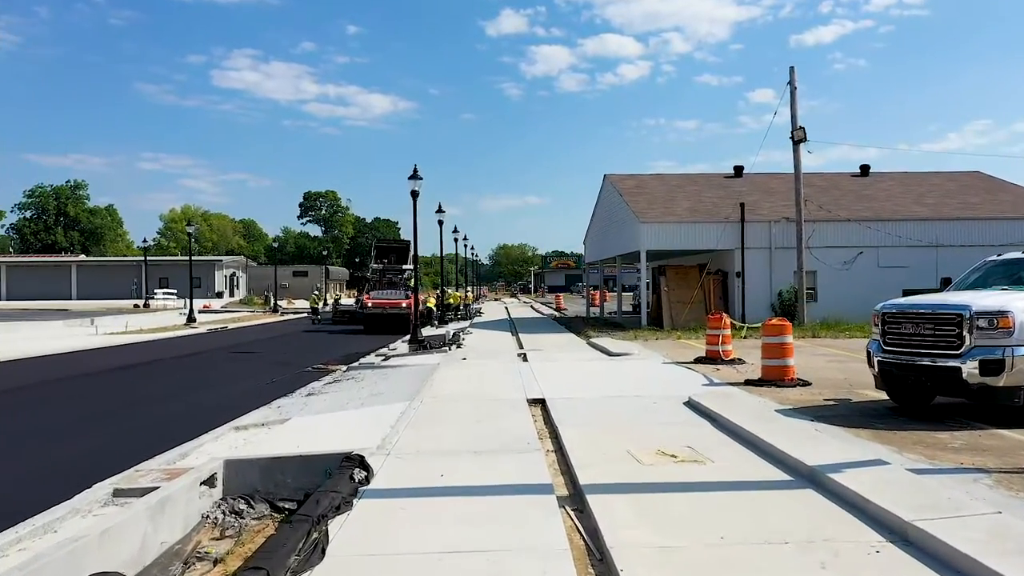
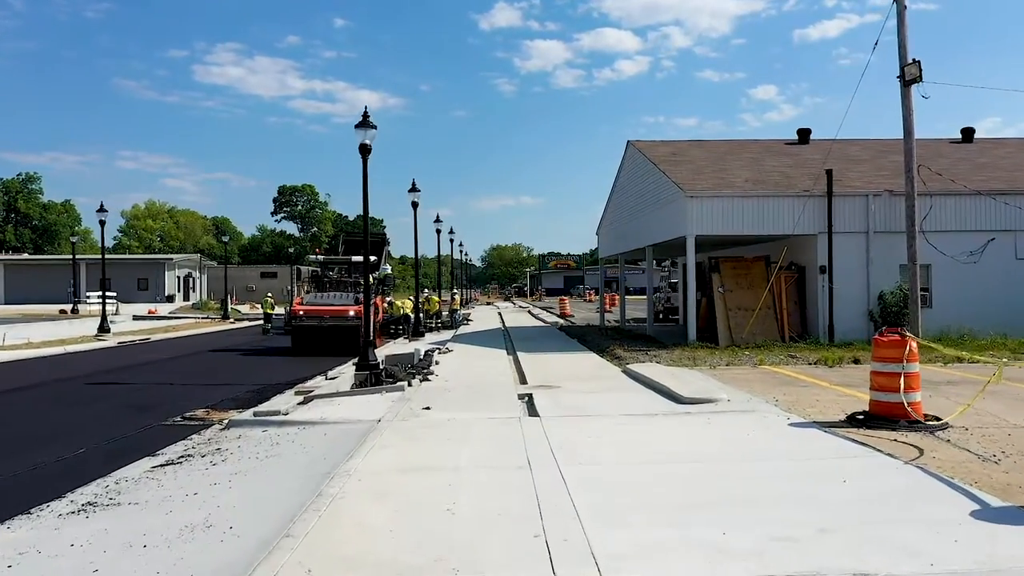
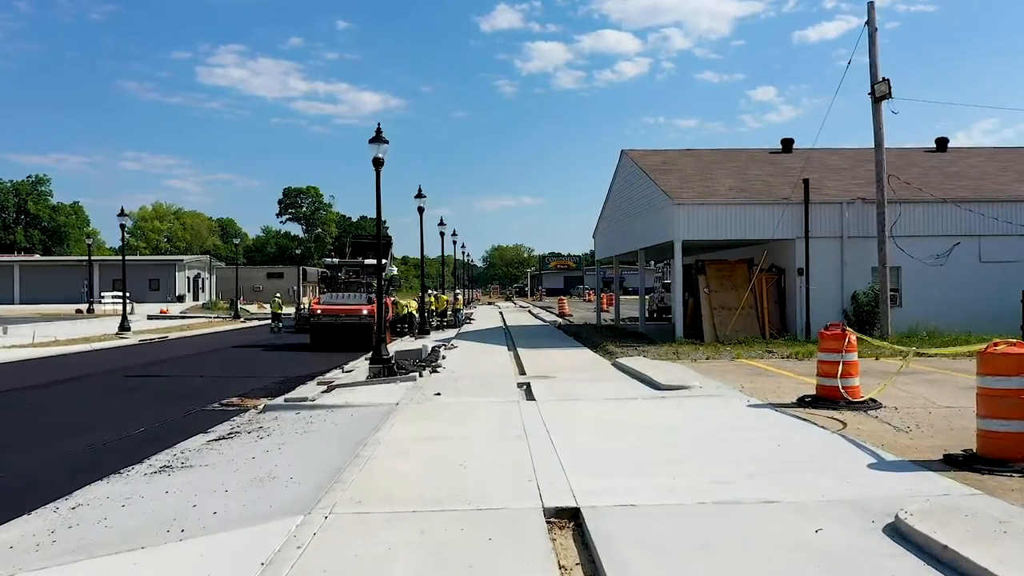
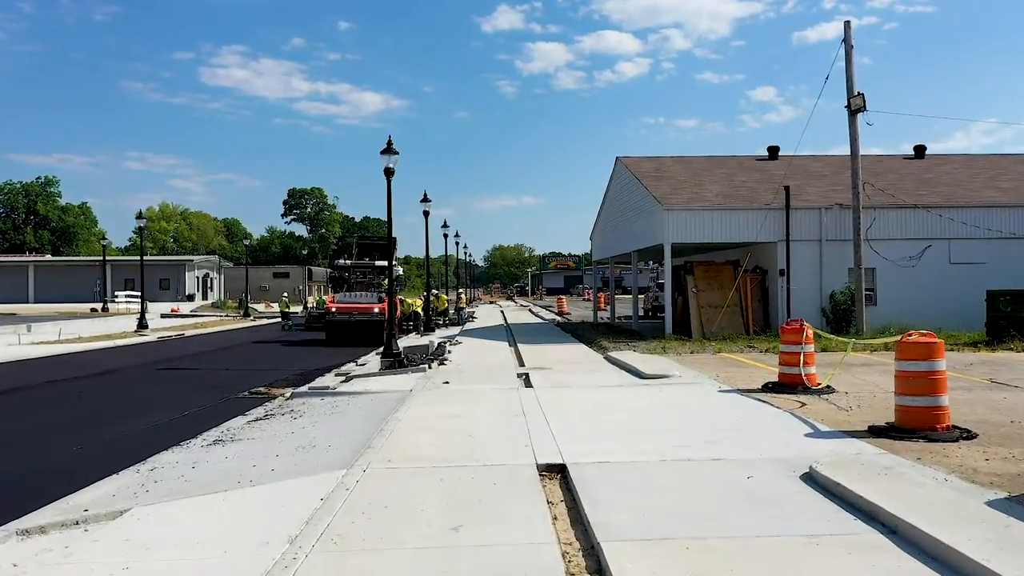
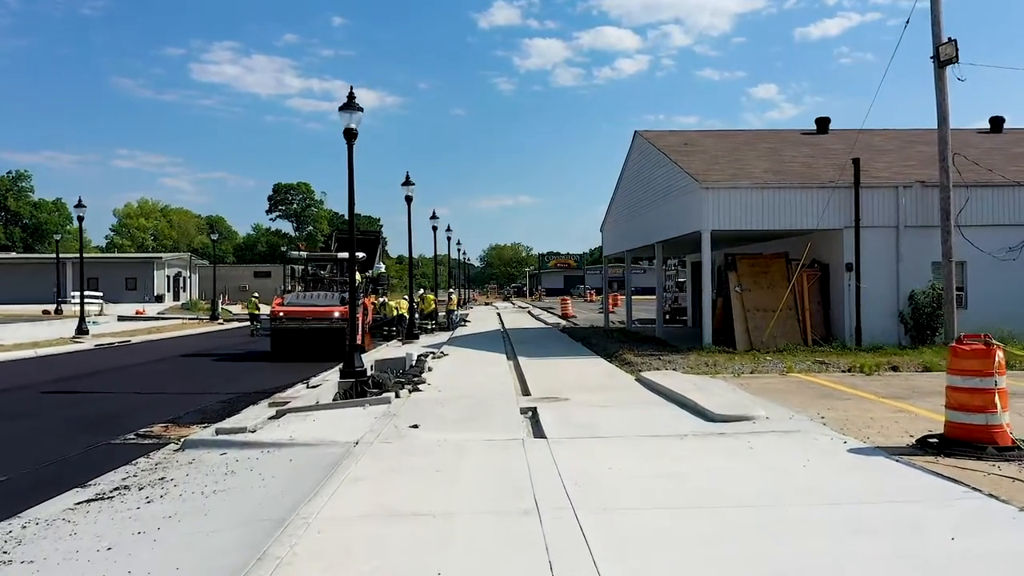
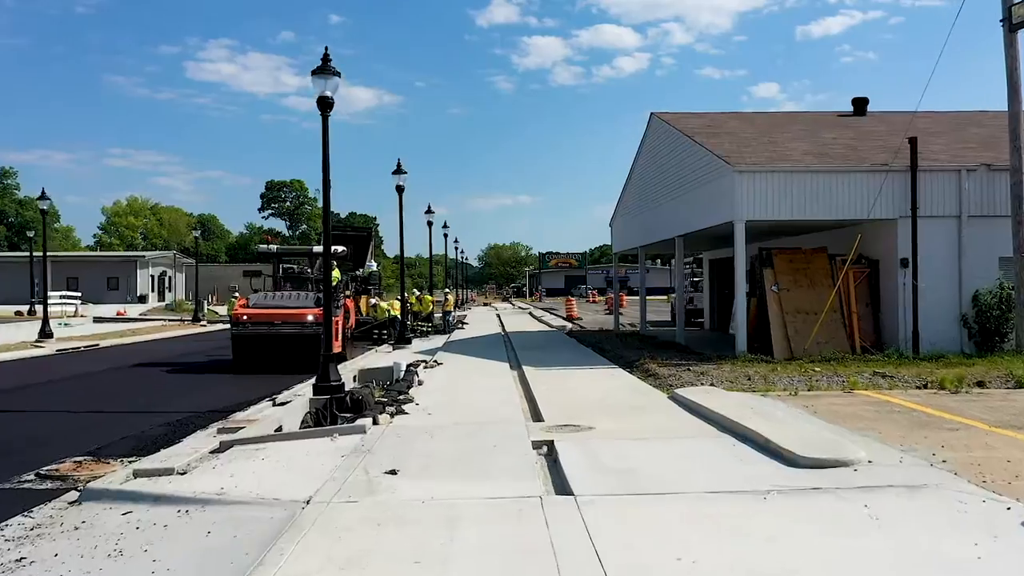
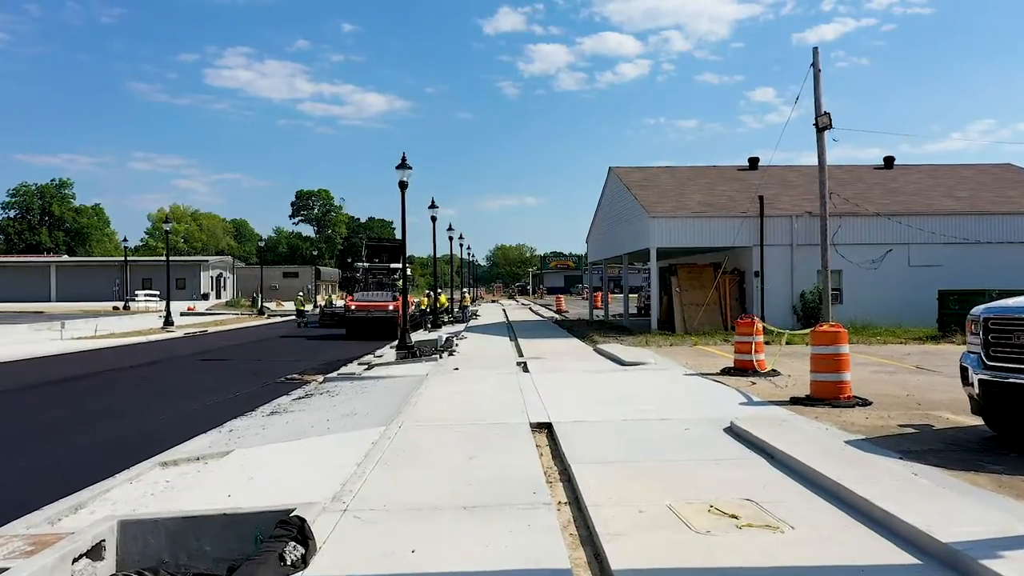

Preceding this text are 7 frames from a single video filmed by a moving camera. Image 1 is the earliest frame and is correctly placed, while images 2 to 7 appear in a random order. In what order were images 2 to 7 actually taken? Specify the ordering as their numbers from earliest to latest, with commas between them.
7, 4, 3, 2, 5, 6
